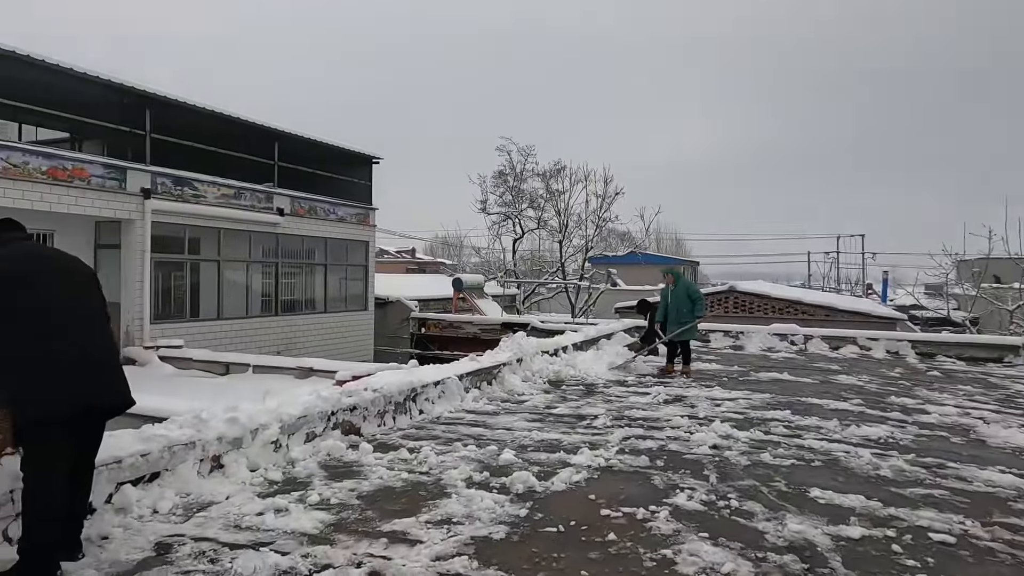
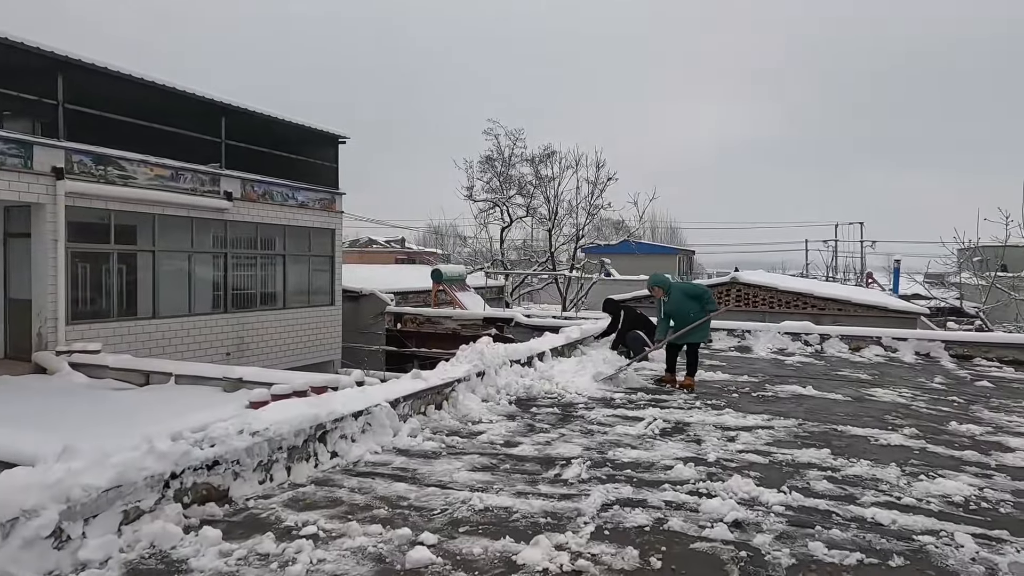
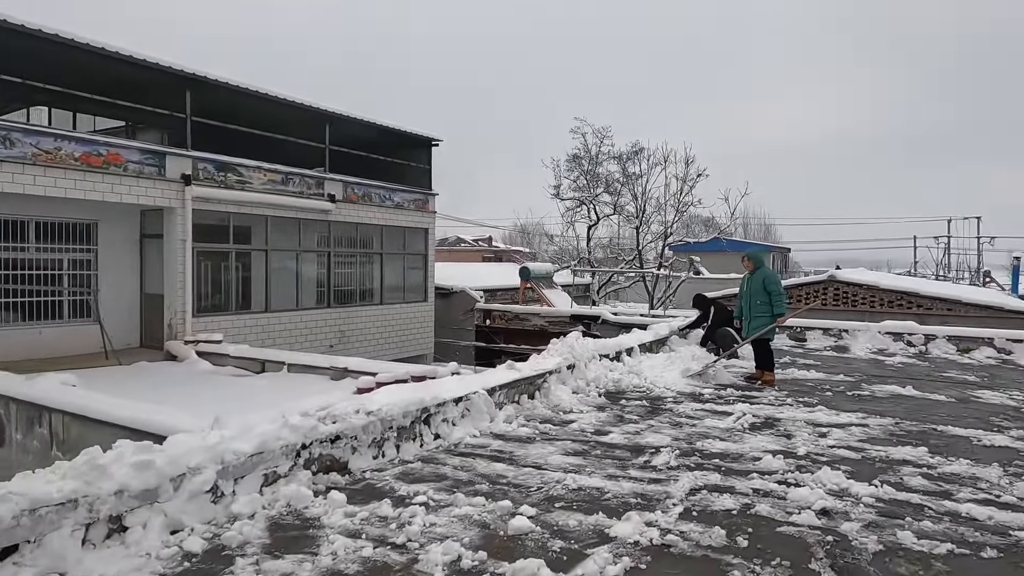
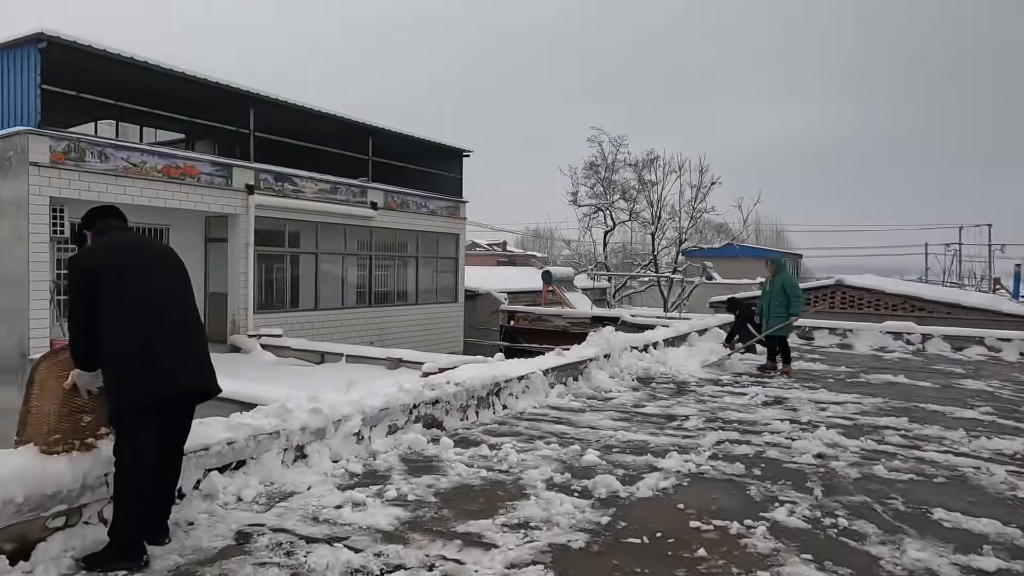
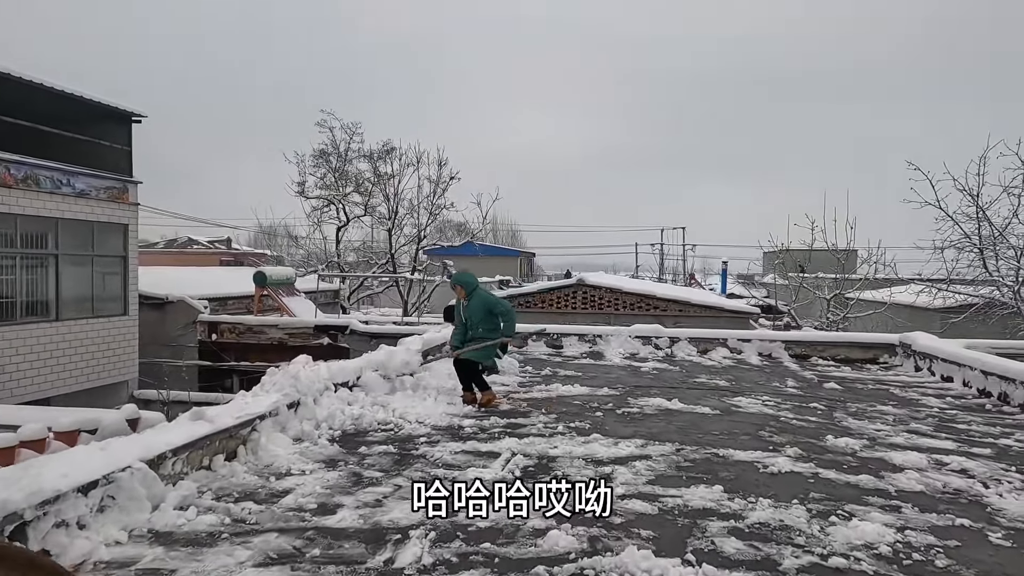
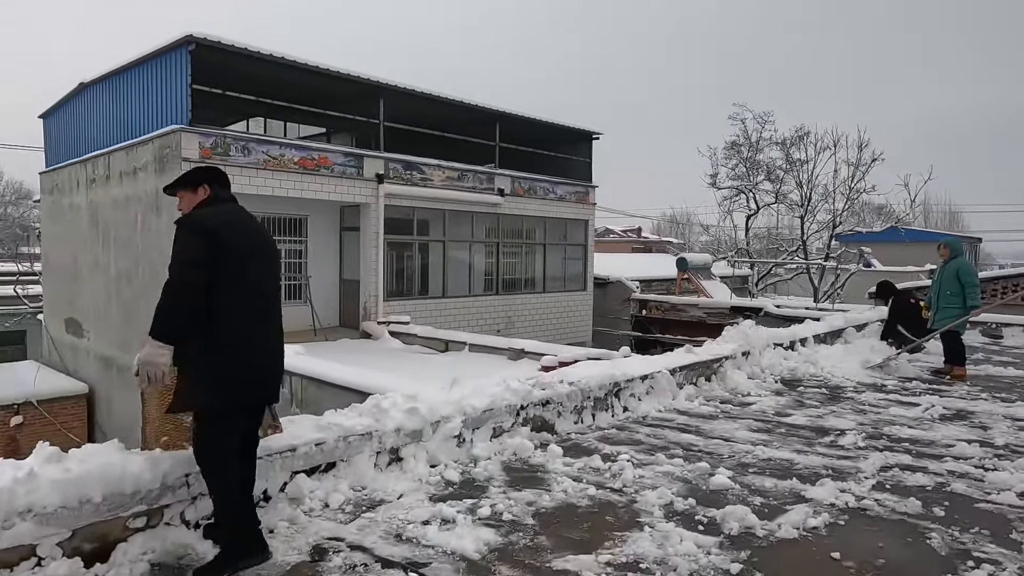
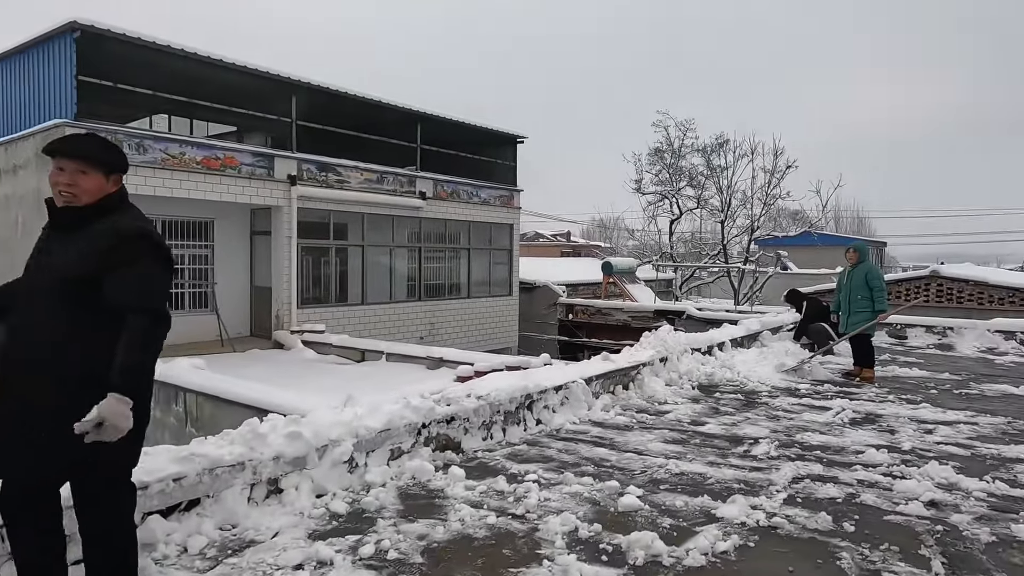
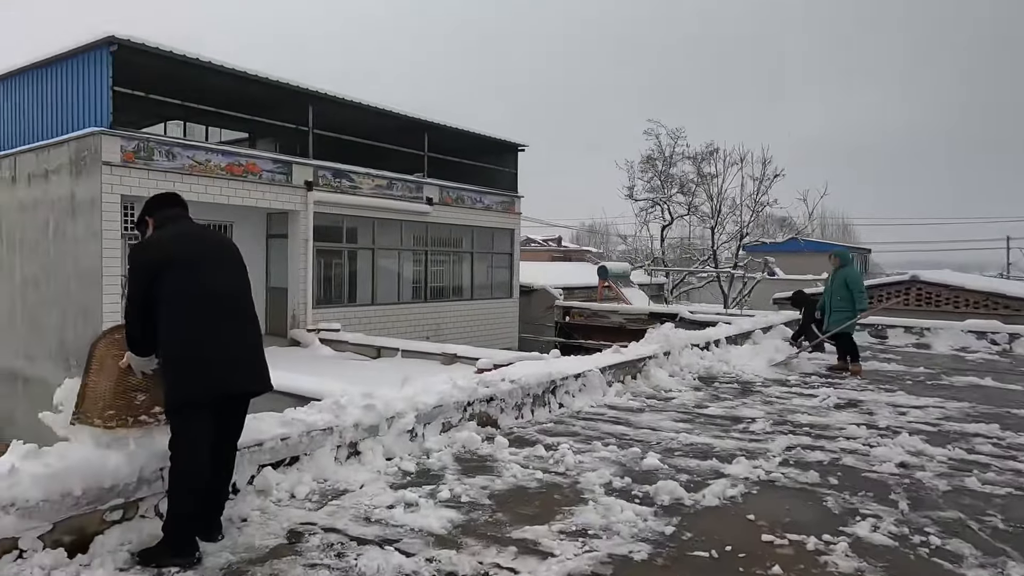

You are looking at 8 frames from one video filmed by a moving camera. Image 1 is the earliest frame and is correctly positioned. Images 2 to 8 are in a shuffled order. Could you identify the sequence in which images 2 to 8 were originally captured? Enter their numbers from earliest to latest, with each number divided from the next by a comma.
4, 8, 6, 7, 3, 2, 5
